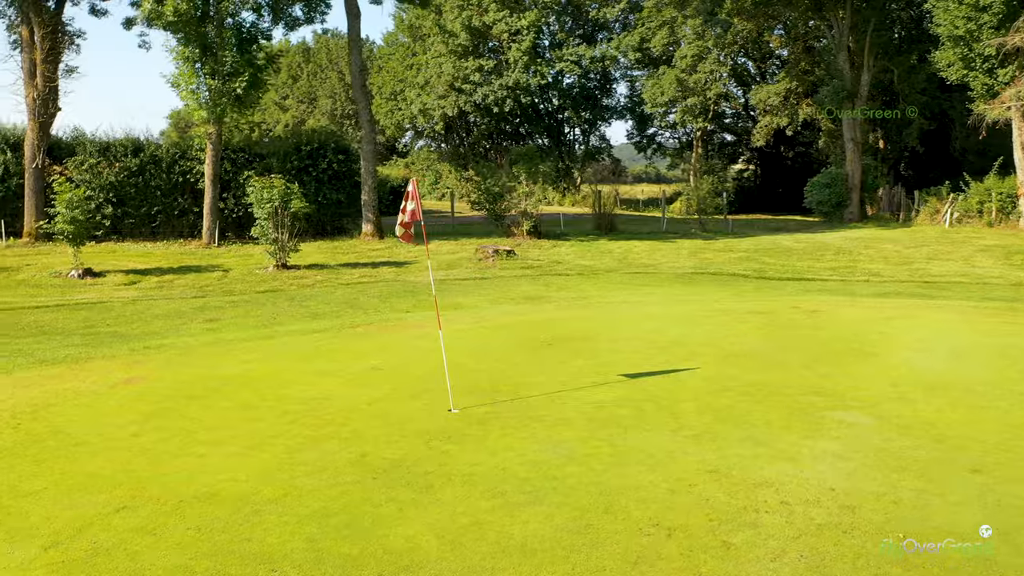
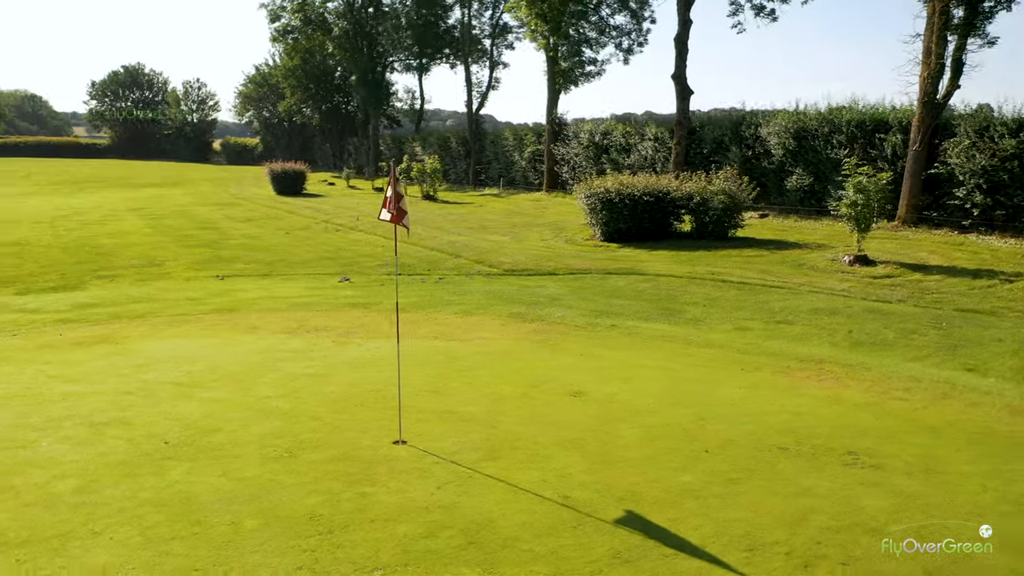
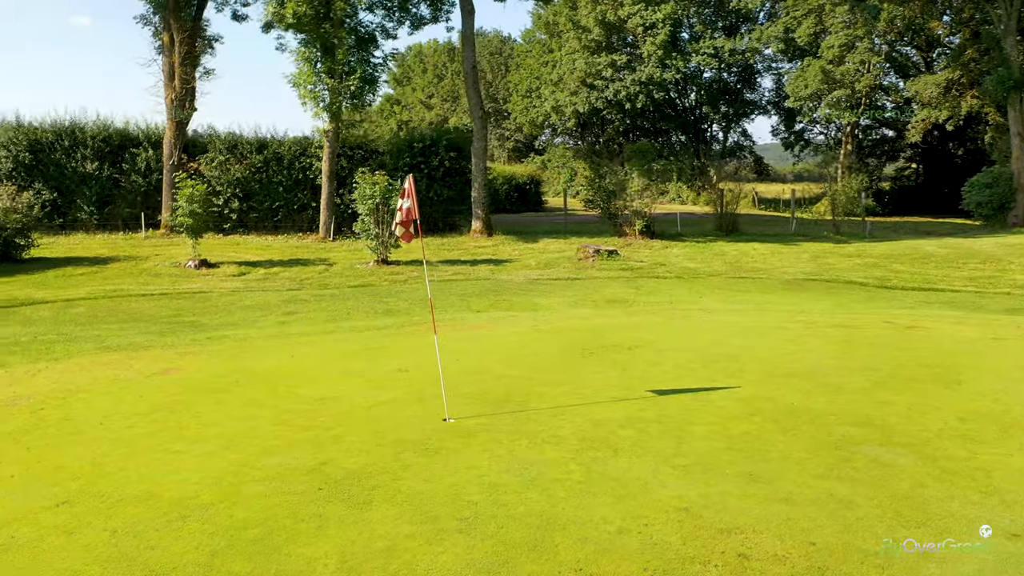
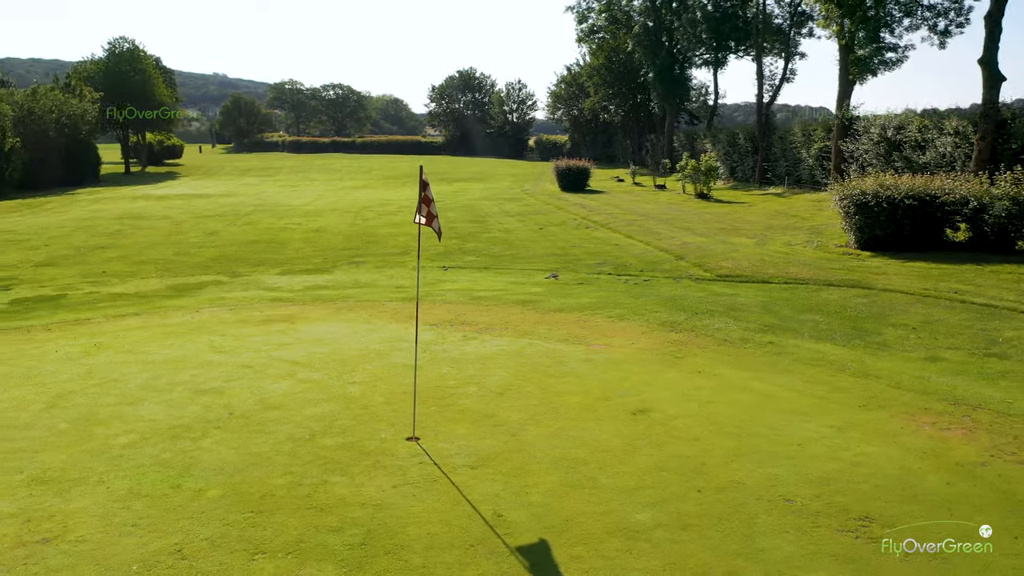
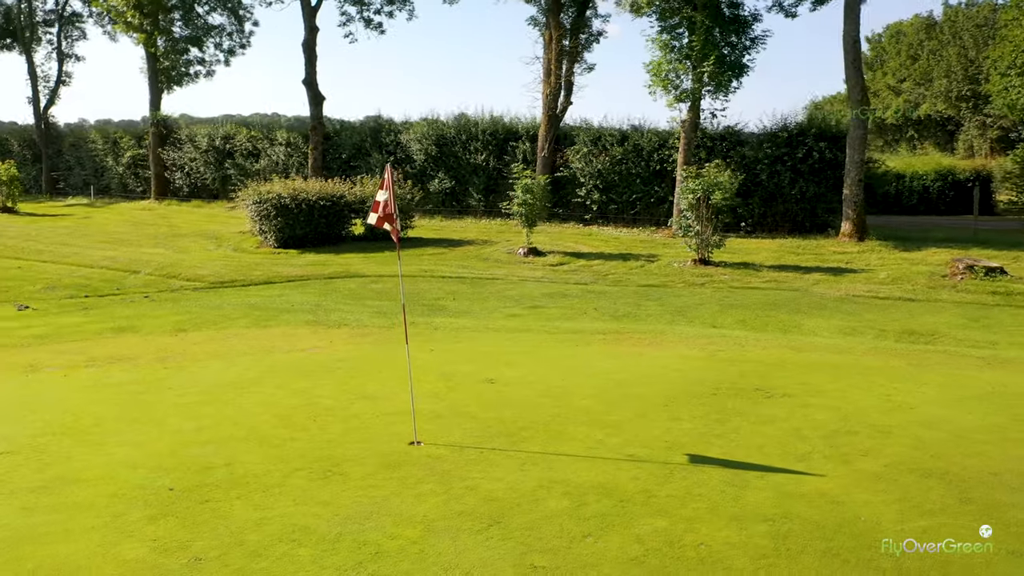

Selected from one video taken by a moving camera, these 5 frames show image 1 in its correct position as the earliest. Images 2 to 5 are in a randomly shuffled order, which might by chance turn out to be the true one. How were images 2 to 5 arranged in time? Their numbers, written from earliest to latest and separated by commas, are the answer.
3, 5, 2, 4
